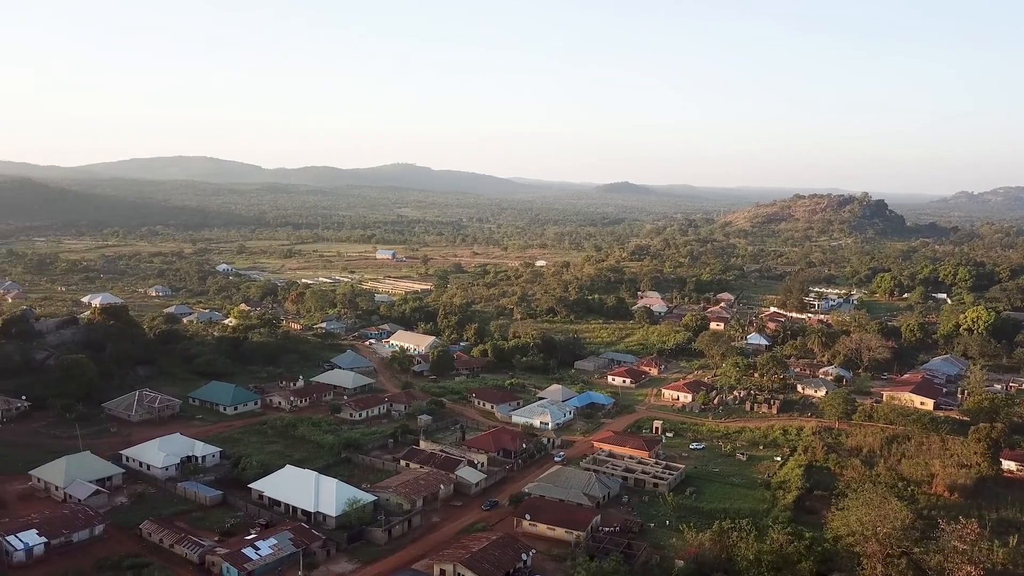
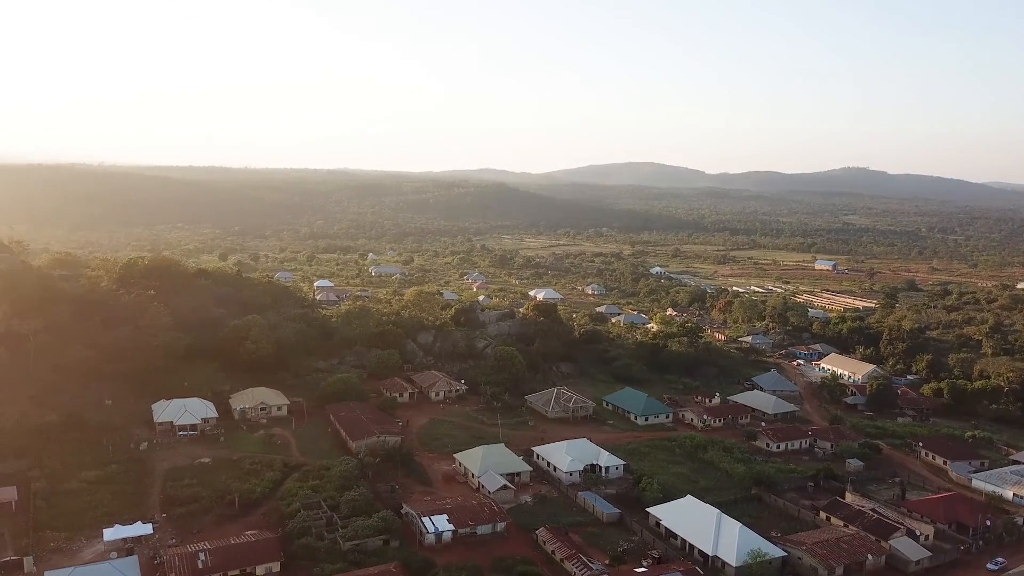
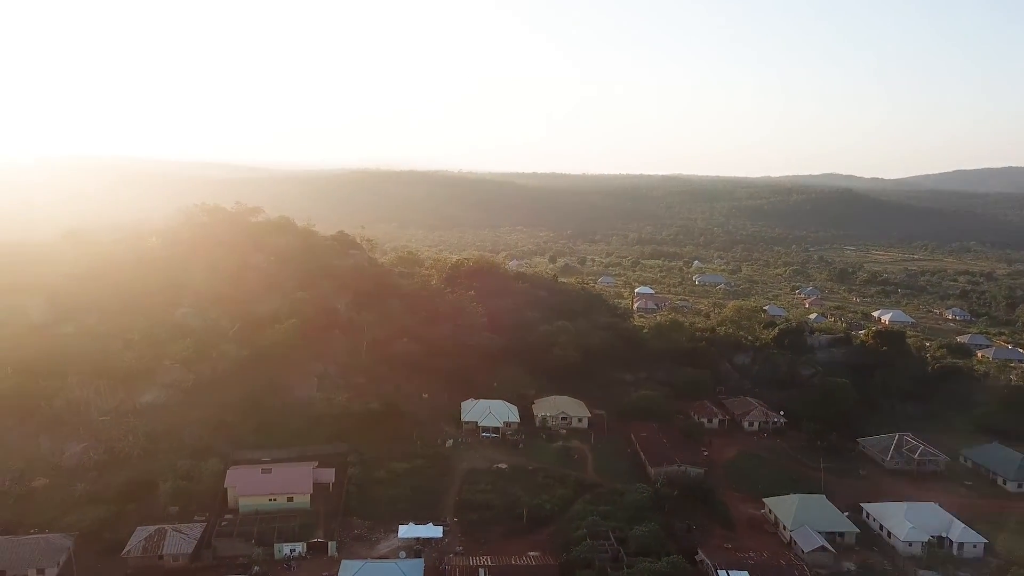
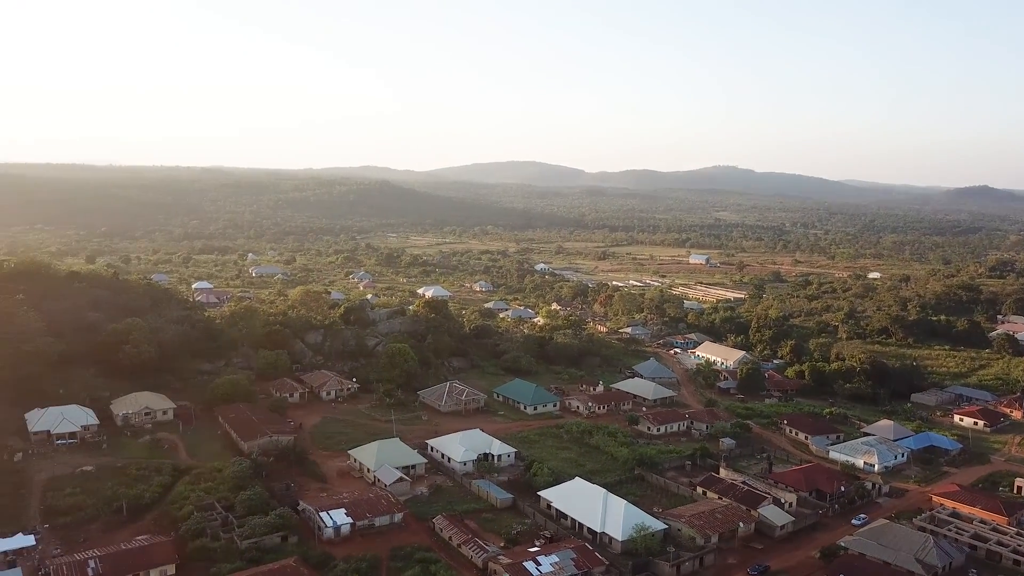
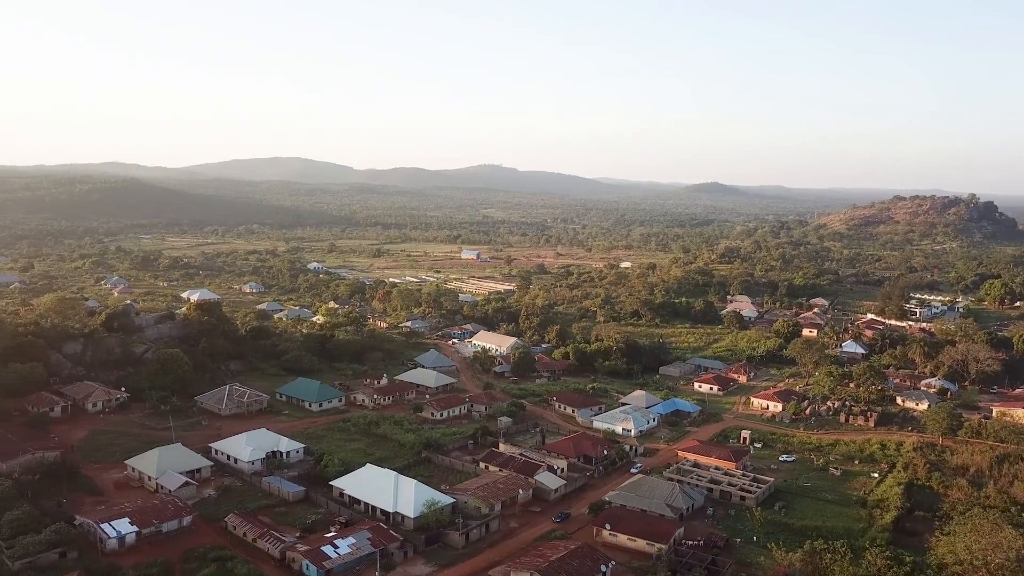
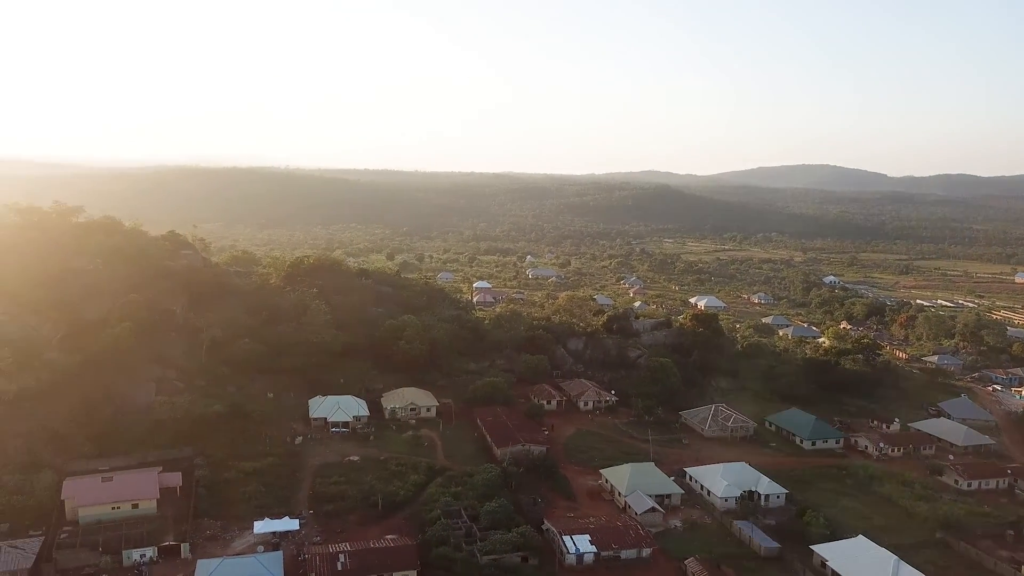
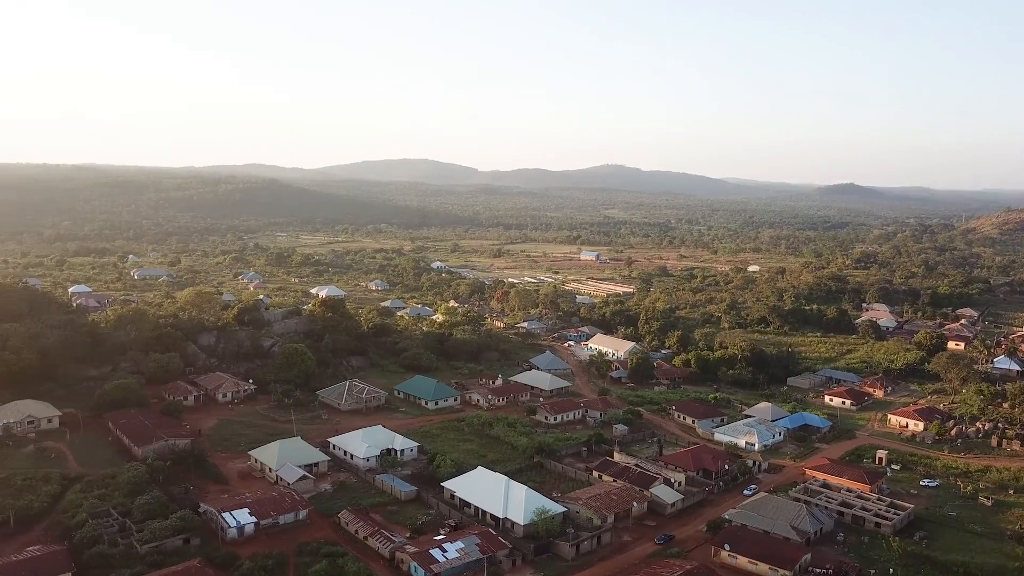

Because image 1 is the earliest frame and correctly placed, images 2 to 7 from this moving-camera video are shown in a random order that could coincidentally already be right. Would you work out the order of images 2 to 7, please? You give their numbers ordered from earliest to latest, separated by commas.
5, 7, 4, 2, 6, 3
